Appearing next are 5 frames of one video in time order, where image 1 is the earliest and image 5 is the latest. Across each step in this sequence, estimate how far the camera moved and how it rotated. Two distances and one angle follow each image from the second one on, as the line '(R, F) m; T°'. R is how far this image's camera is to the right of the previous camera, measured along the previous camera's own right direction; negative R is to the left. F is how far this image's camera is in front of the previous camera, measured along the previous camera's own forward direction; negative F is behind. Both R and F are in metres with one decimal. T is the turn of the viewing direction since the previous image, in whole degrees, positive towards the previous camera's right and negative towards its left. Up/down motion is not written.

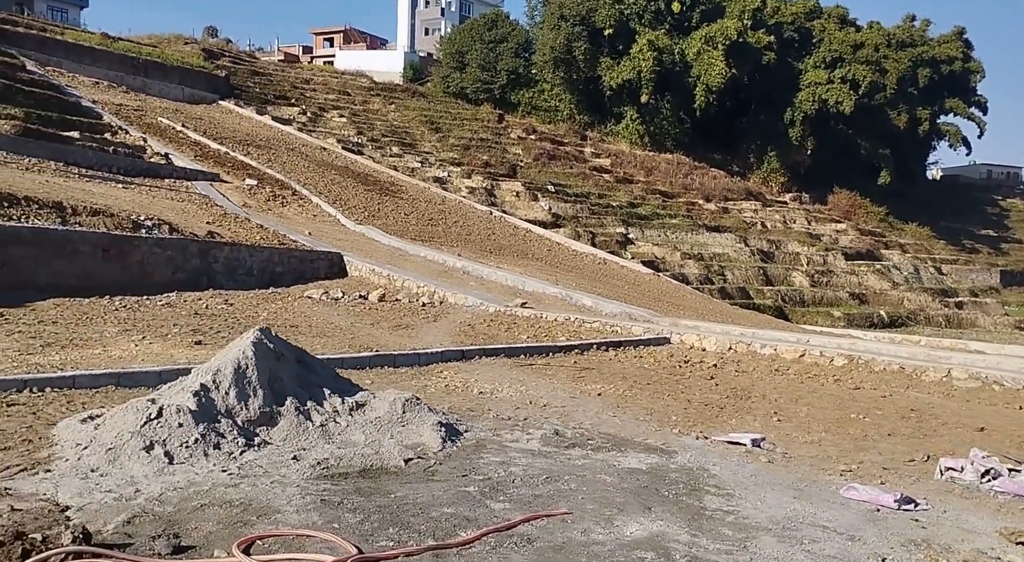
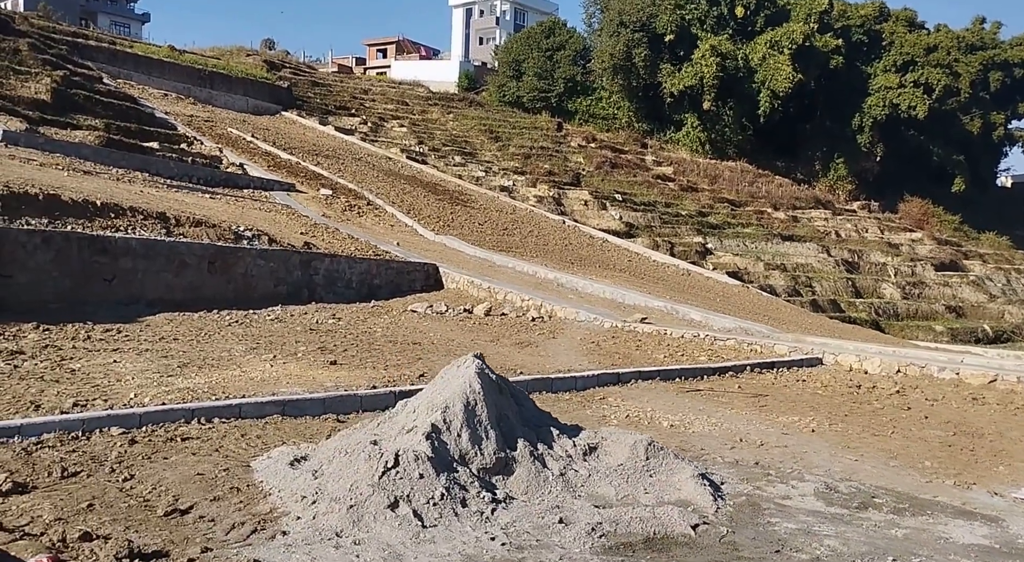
(-0.8, +0.5) m; -3°
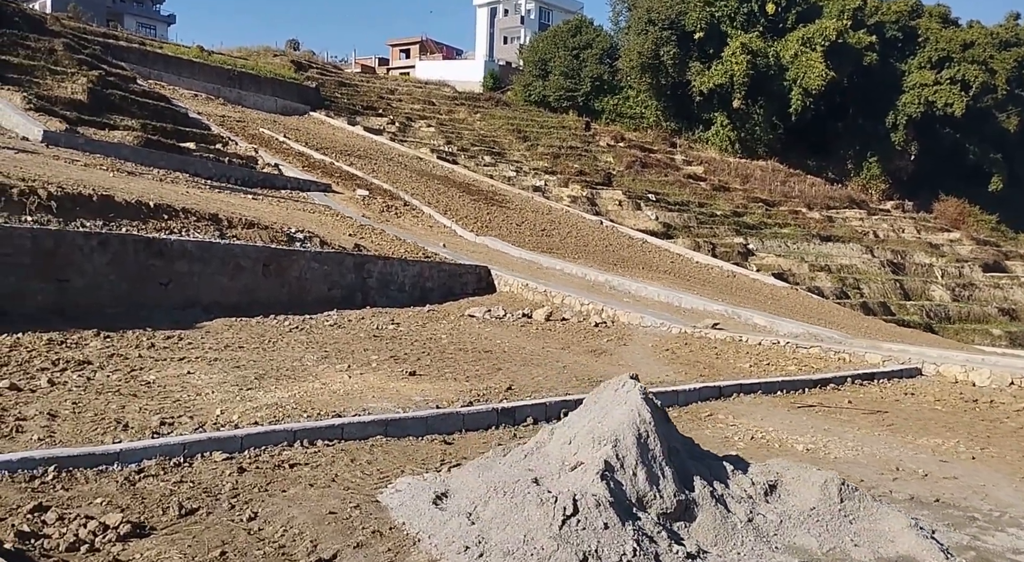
(-0.5, +0.4) m; -1°
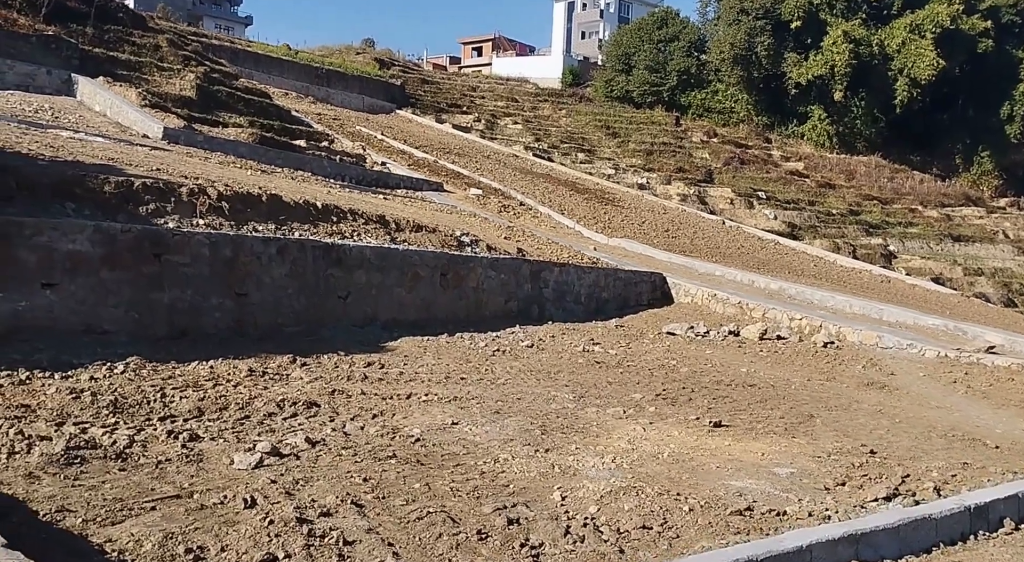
(-1.6, +1.4) m; -4°
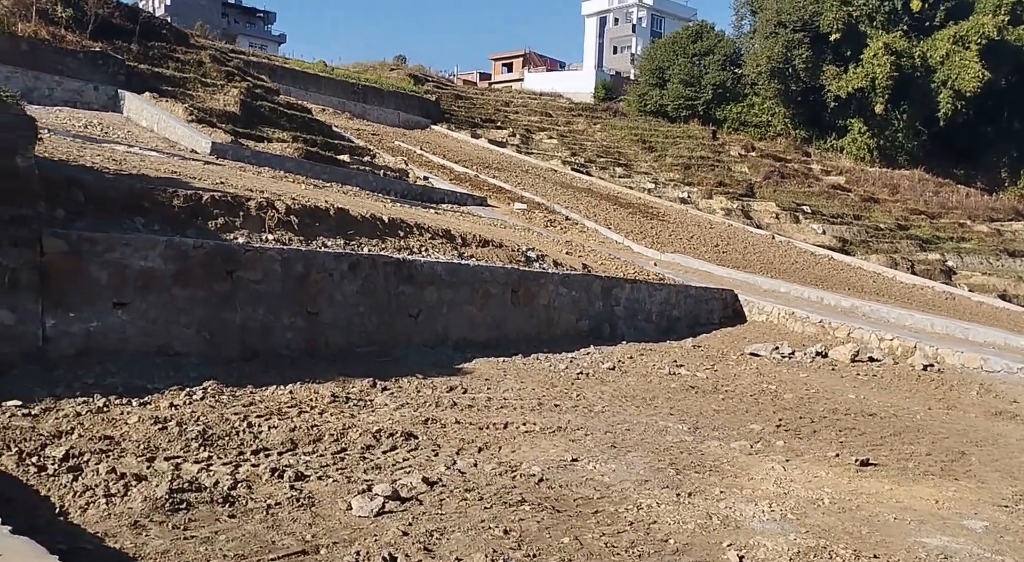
(-0.5, +0.5) m; -2°
